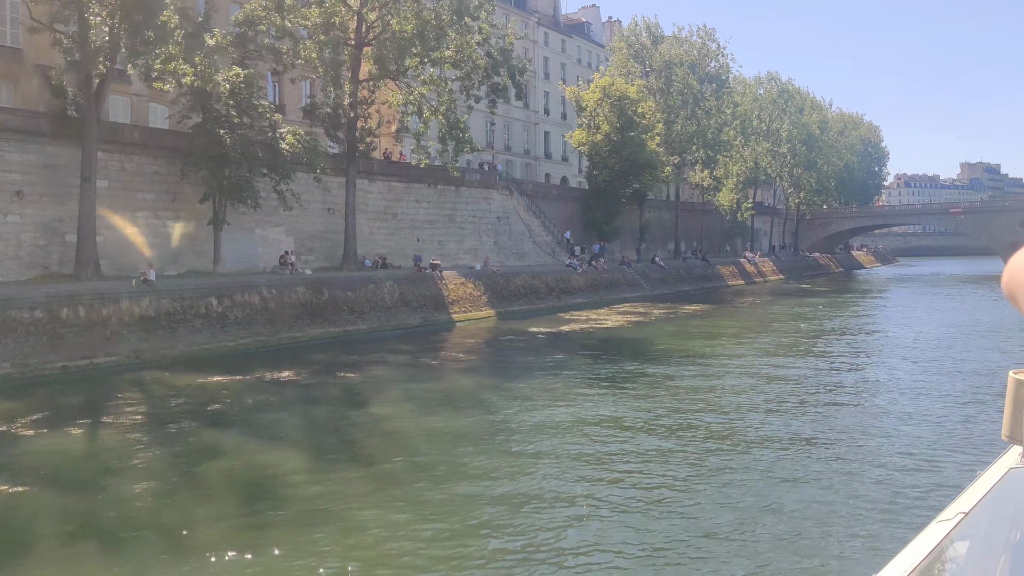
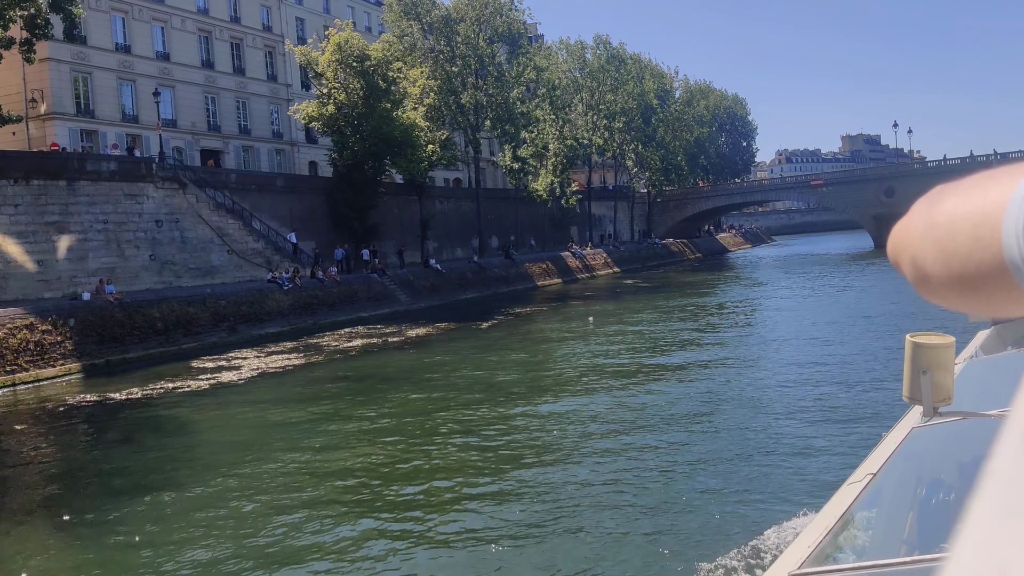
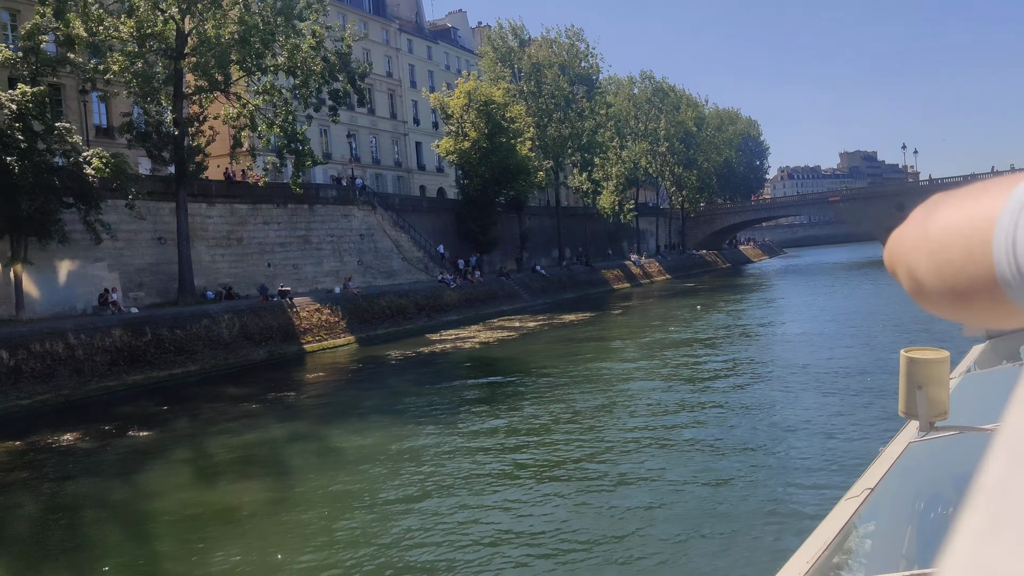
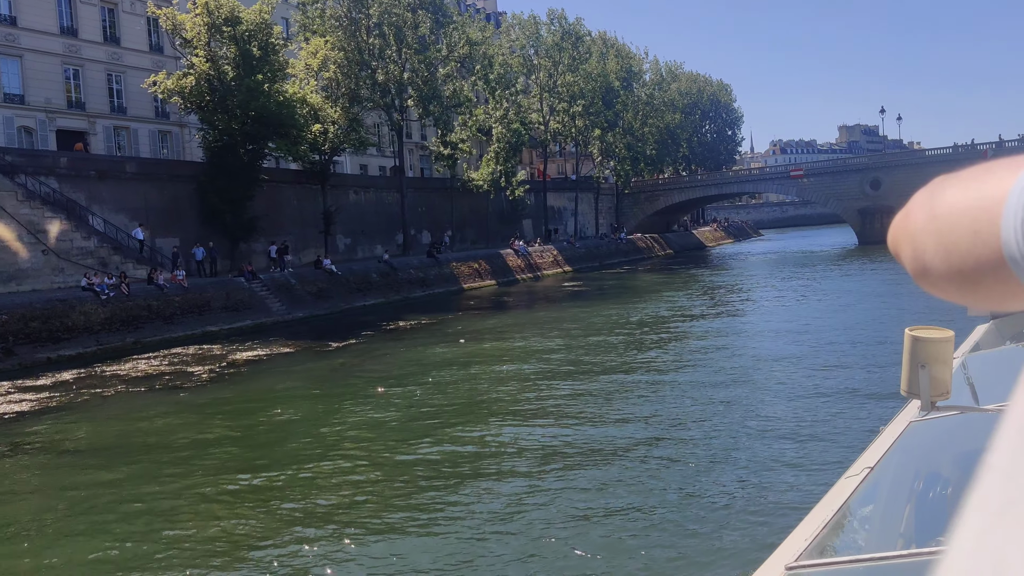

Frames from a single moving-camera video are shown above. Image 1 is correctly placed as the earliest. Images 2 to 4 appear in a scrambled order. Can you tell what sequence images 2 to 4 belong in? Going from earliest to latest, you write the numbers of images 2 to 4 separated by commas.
3, 2, 4
